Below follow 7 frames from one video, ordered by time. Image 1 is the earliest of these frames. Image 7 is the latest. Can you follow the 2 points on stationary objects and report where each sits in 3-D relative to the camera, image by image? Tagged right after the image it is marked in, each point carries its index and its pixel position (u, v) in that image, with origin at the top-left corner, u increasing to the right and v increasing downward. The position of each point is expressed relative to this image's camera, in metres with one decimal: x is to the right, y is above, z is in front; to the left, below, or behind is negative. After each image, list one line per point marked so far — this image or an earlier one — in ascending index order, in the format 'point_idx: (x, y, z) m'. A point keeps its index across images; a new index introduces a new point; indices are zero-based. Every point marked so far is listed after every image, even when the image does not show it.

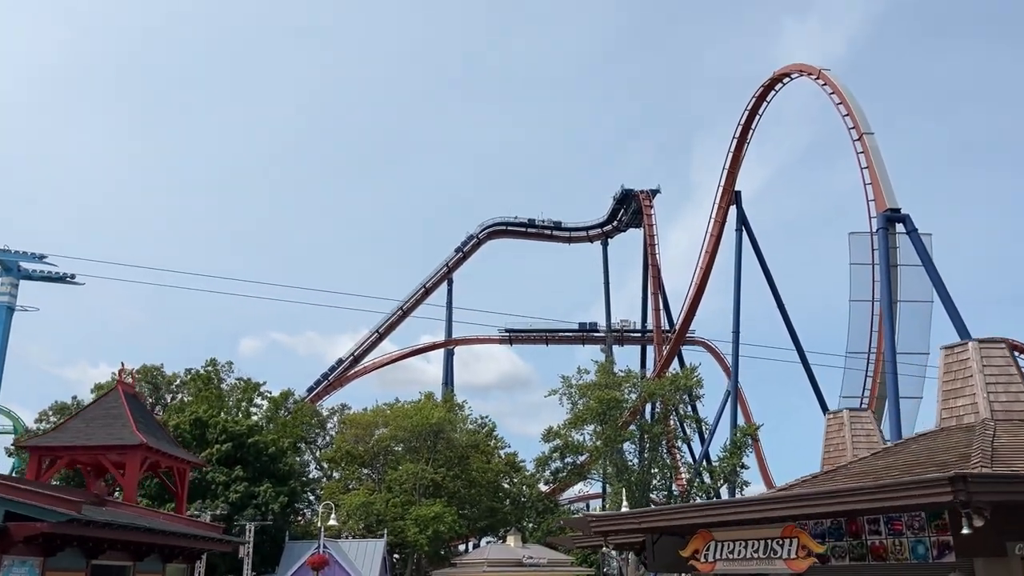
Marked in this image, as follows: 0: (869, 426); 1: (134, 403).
0: (+5.1, -1.9, +12.0) m
1: (-6.2, -1.8, +13.8) m
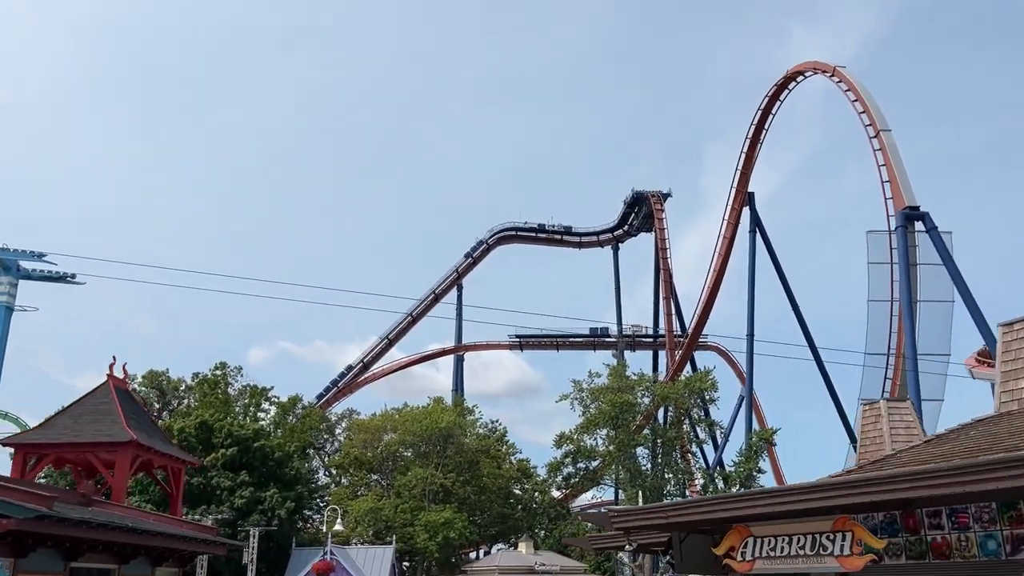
0: (+5.2, -1.7, +11.2) m
1: (-6.0, -1.7, +13.2) m
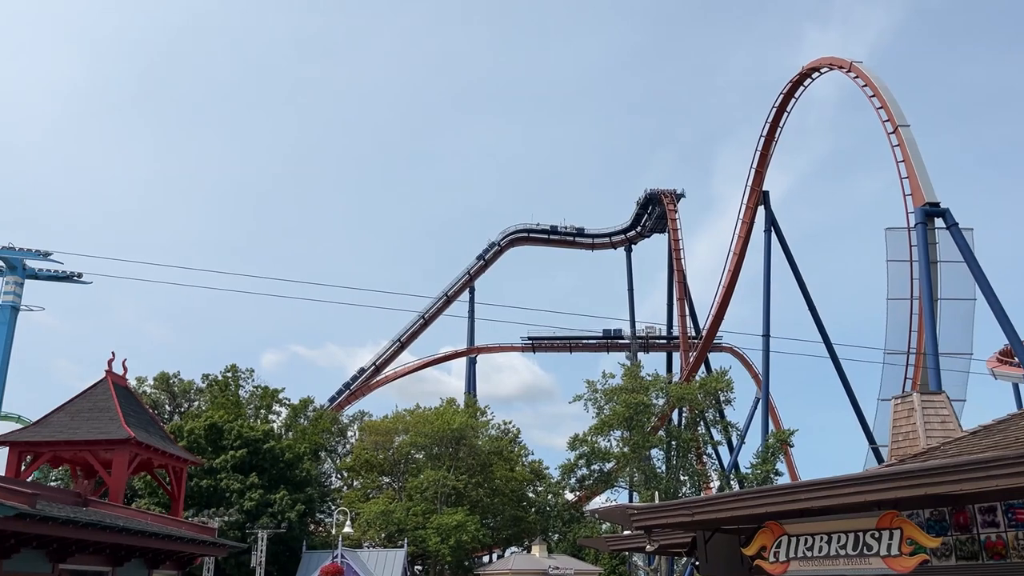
0: (+5.4, -1.5, +10.6) m
1: (-5.8, -1.6, +12.8) m
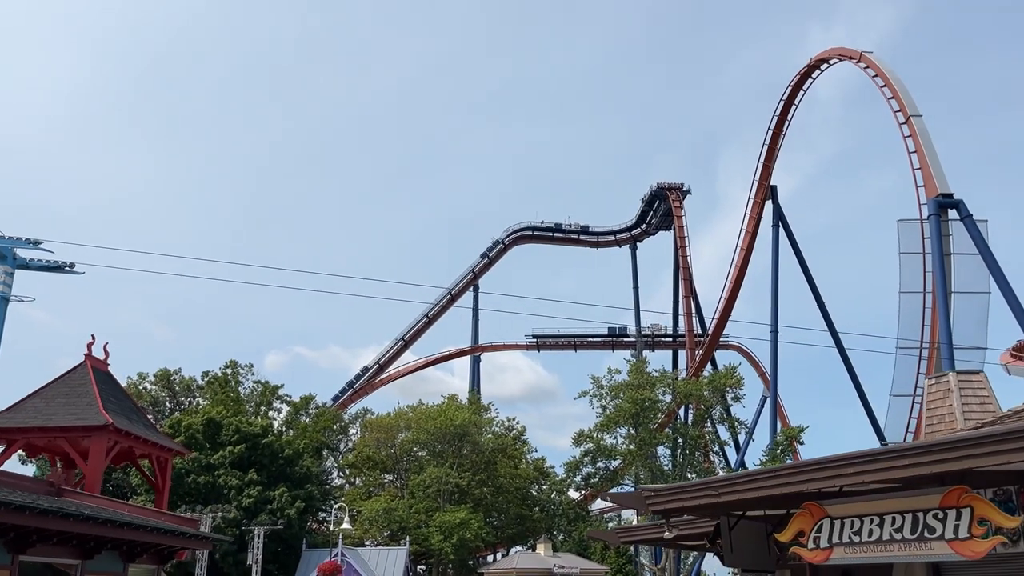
0: (+5.4, -1.2, +9.9) m
1: (-5.7, -1.3, +12.1) m
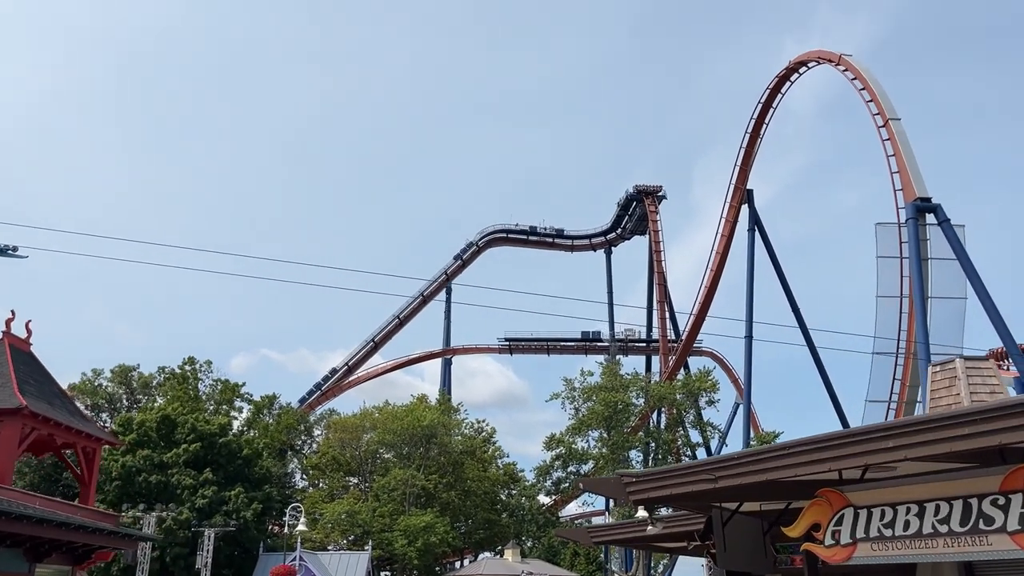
0: (+5.0, -1.0, +9.1) m
1: (-6.2, -0.9, +10.9) m
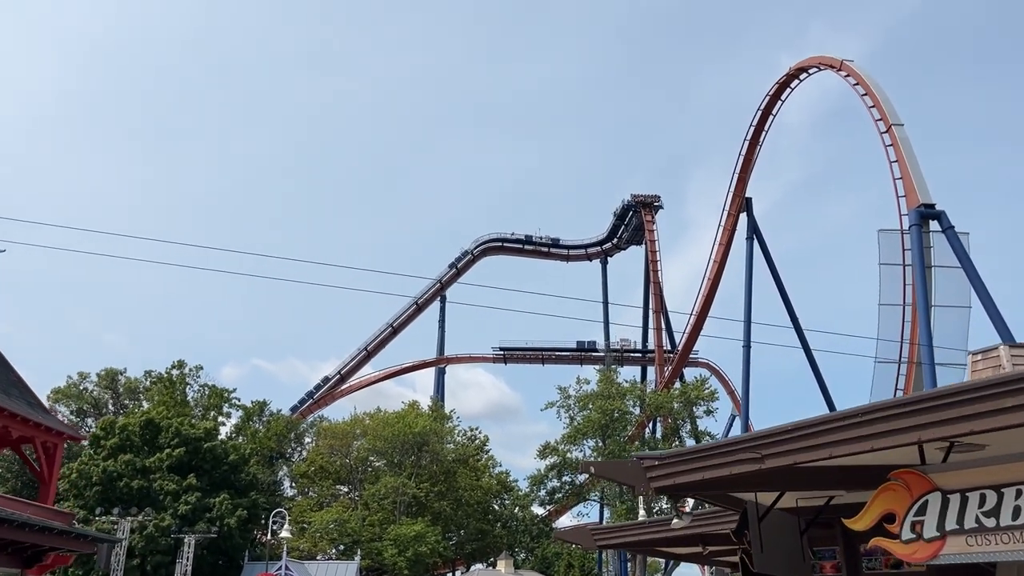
0: (+5.0, -0.9, +8.3) m
1: (-6.2, -0.7, +10.1) m
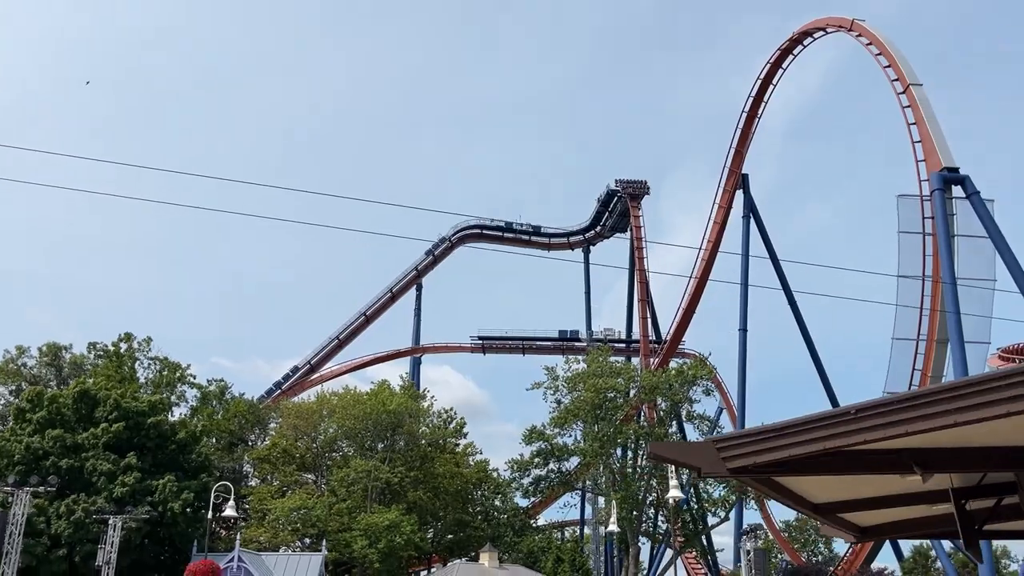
0: (+5.2, +0.4, +5.2) m
1: (-6.0, +0.7, +6.7) m
